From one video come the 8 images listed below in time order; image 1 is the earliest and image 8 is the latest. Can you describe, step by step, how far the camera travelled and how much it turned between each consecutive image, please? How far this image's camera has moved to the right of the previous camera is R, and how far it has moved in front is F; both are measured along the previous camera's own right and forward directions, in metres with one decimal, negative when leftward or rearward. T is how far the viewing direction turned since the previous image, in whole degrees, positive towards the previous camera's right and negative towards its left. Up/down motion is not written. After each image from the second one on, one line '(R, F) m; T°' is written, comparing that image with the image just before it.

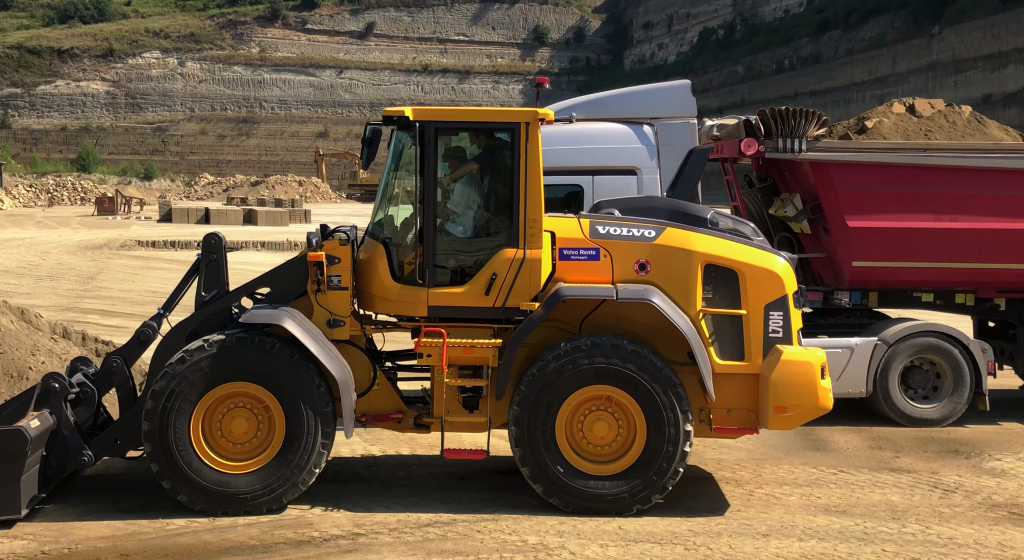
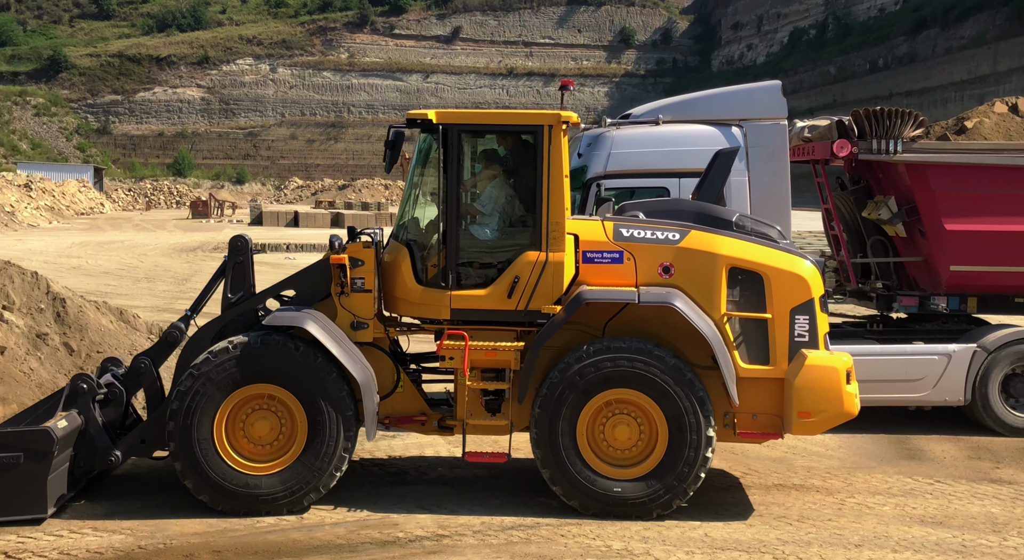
(+0.3, 0.0) m; -5°
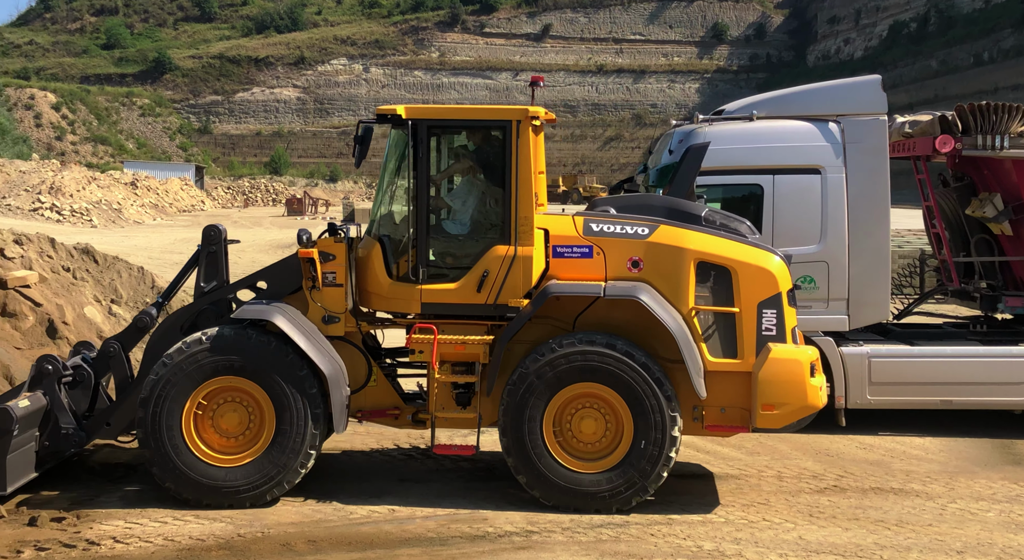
(+1.0, -0.2) m; -6°
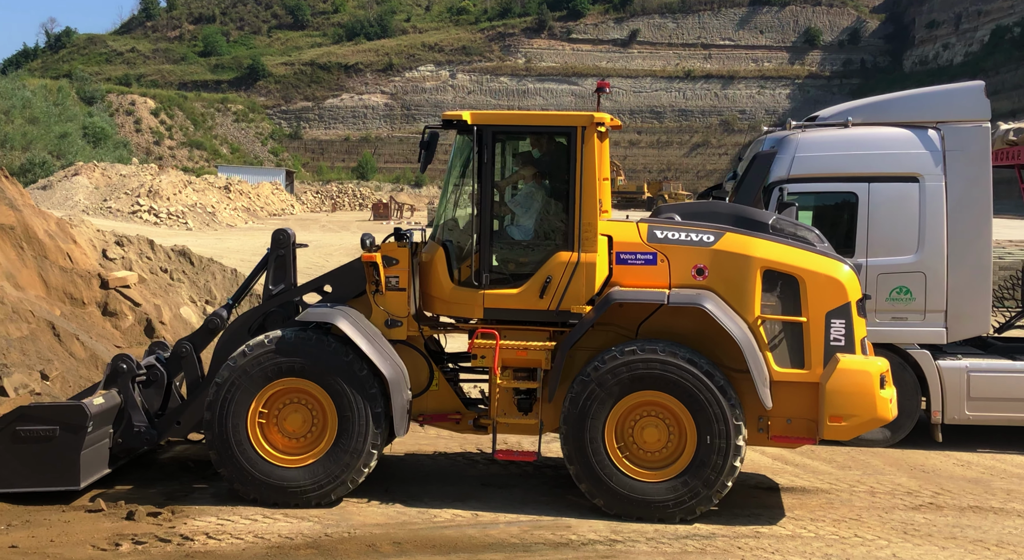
(+0.2, 0.0) m; -5°
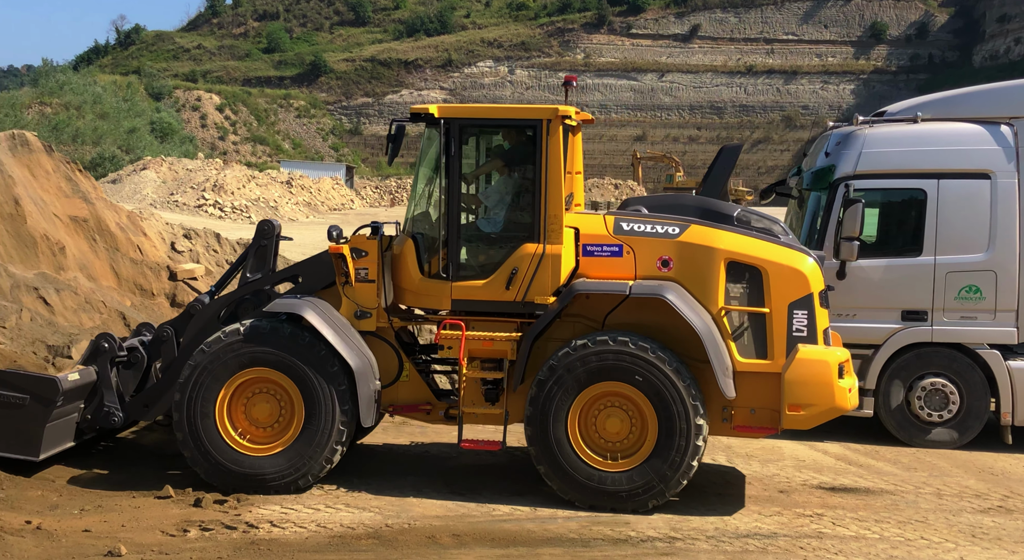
(+0.8, 0.0) m; -4°
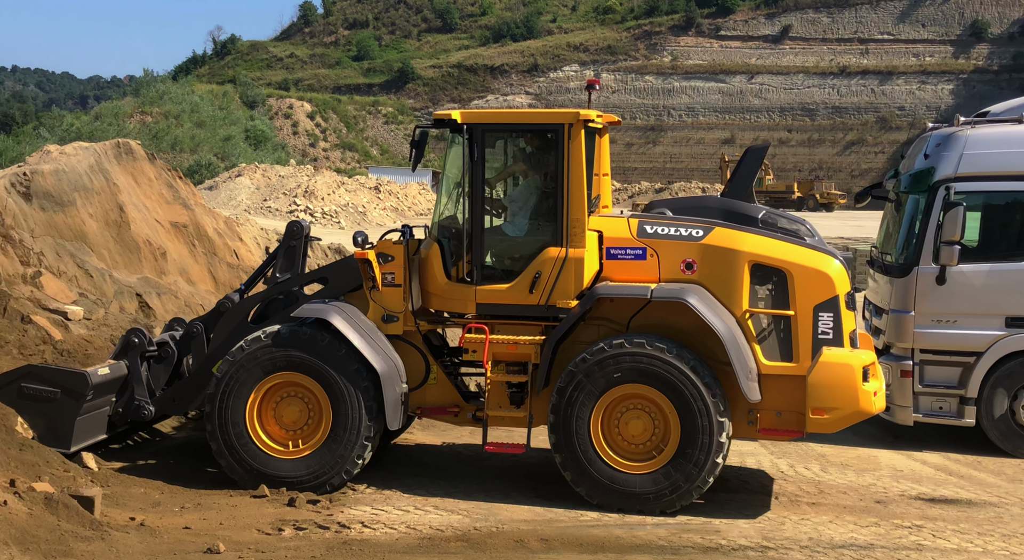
(+0.5, +0.1) m; -5°
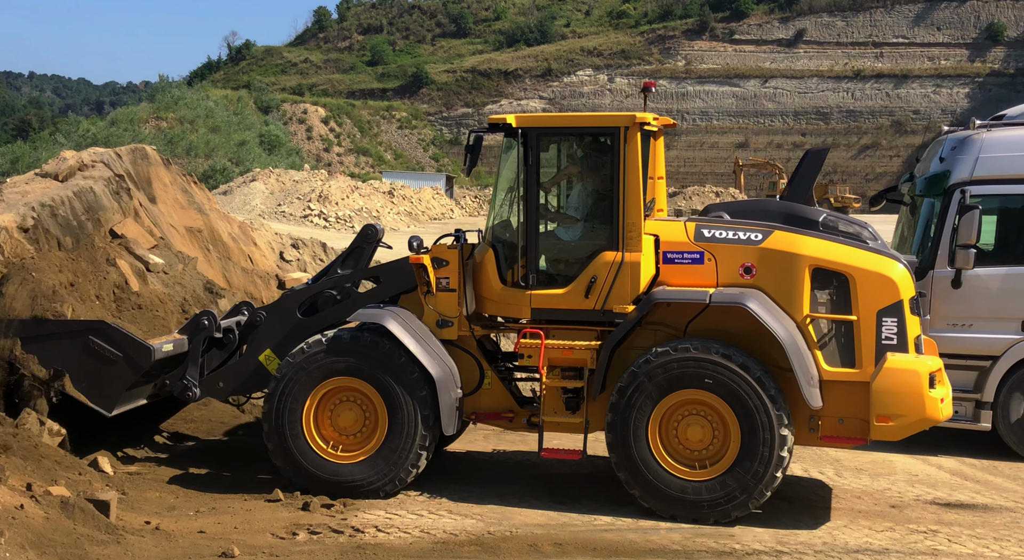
(-0.4, 0.0) m; 0°
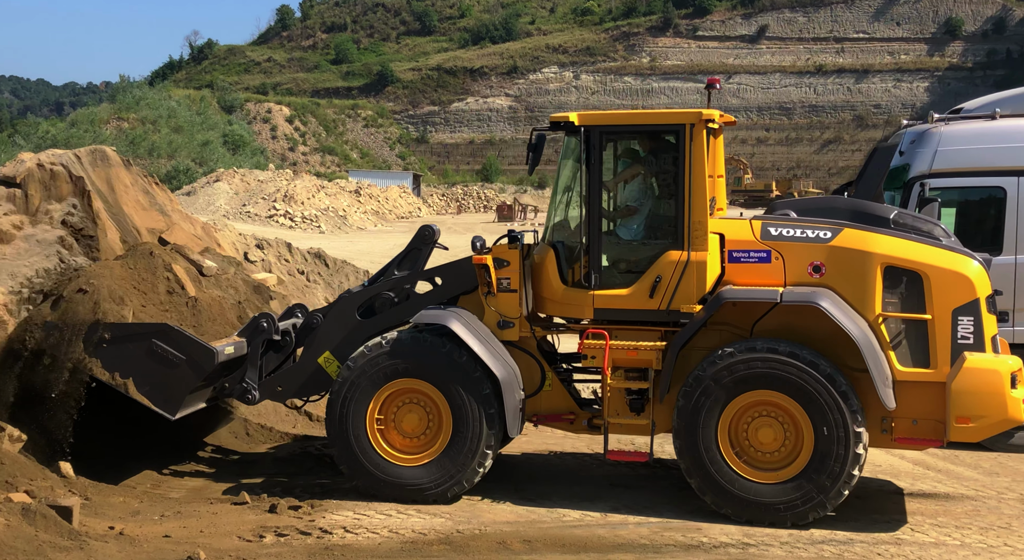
(-0.8, 0.0) m; +3°
